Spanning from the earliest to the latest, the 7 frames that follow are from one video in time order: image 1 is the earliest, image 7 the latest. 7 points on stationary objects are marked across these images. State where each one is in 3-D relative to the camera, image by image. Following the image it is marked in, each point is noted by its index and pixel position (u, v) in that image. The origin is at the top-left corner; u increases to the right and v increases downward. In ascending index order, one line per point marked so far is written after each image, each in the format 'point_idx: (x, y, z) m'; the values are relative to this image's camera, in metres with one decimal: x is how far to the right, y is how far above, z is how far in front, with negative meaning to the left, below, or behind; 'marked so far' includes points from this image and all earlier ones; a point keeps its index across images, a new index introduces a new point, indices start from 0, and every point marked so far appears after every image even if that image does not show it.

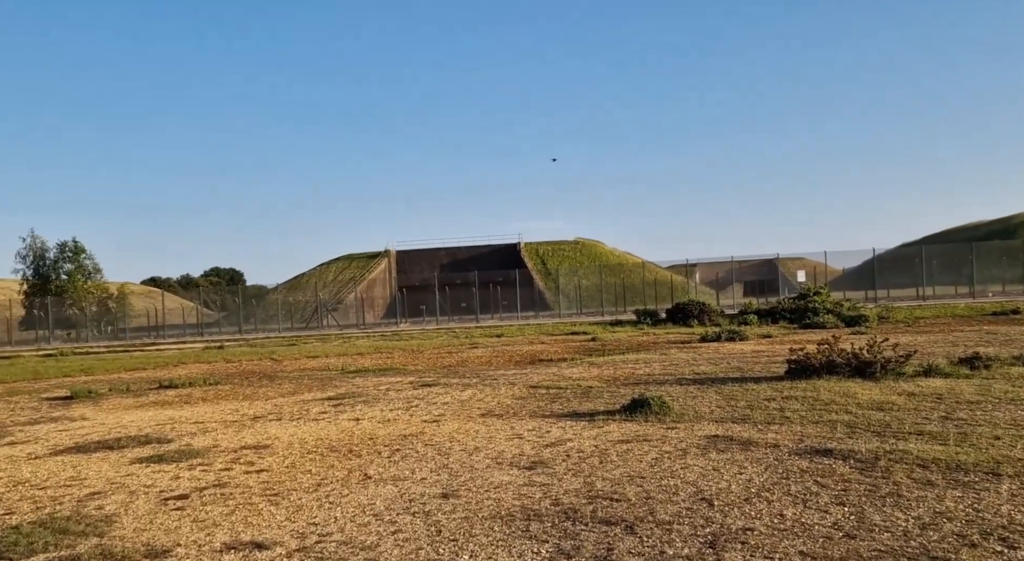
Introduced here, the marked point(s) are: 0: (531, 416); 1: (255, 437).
0: (+0.3, -2.0, +13.5) m
1: (-3.7, -2.3, +13.6) m
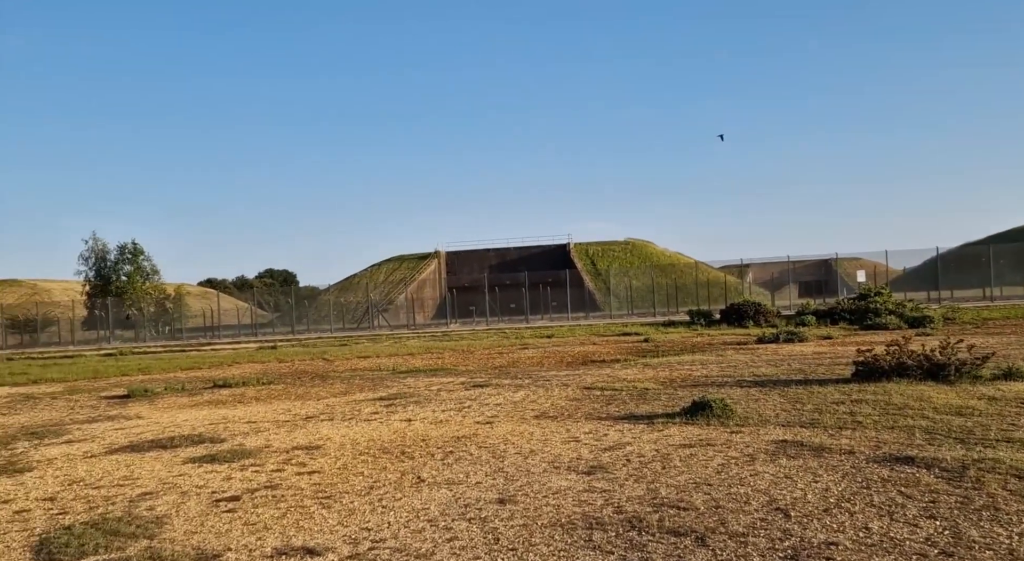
0: (+1.1, -1.9, +13.2) m
1: (-3.0, -2.3, +13.5) m
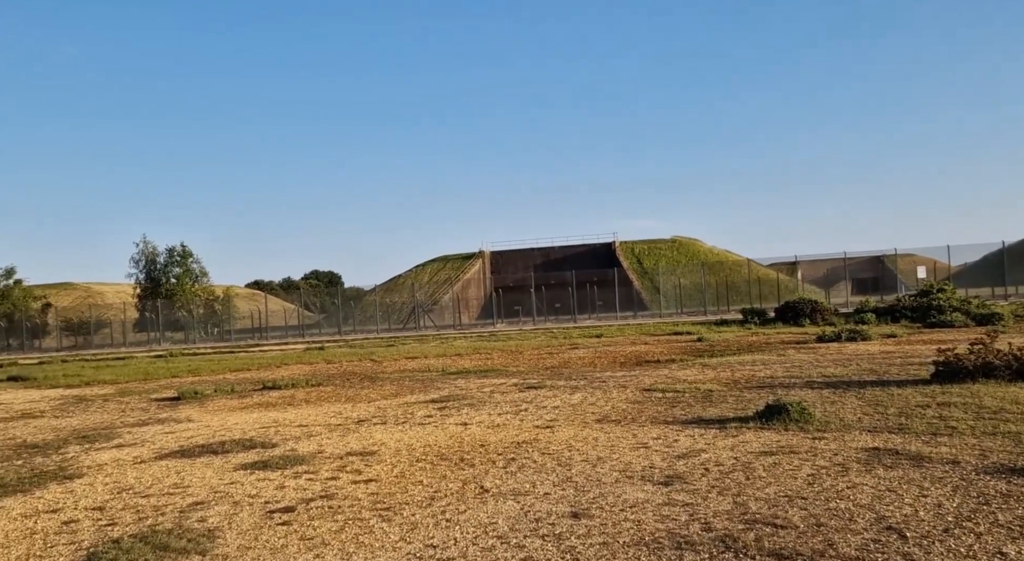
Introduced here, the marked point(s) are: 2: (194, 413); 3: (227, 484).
0: (+1.9, -1.9, +12.5) m
1: (-2.1, -2.3, +13.0) m
2: (-6.7, -2.8, +19.9) m
3: (-3.2, -2.3, +10.4) m
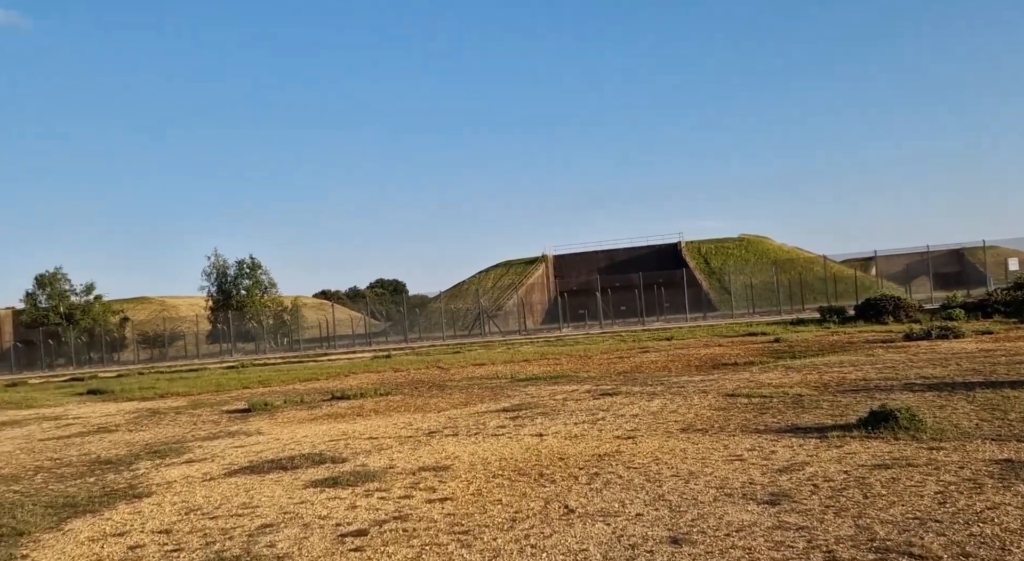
0: (+2.9, -1.9, +11.7) m
1: (-1.1, -2.3, +12.4) m
2: (-5.2, -3.0, +19.6) m
3: (-2.3, -2.4, +9.9) m
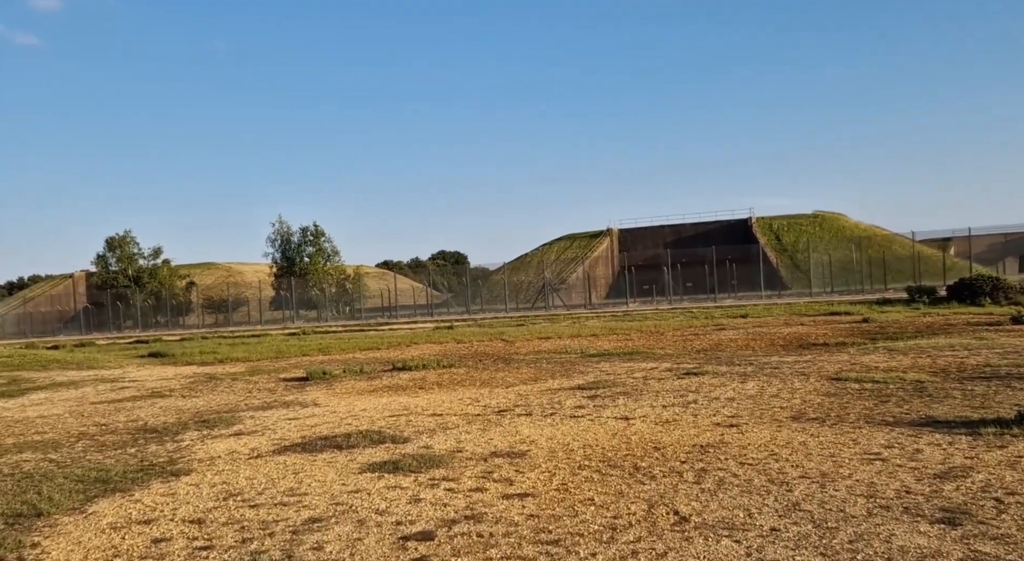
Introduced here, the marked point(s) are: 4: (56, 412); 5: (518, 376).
0: (+3.8, -1.5, +10.0) m
1: (-0.1, -1.9, +11.0) m
2: (-3.8, -2.3, +18.4) m
3: (-1.5, -1.9, +8.6) m
4: (-9.6, -2.8, +19.8) m
5: (+0.1, -2.0, +19.4) m
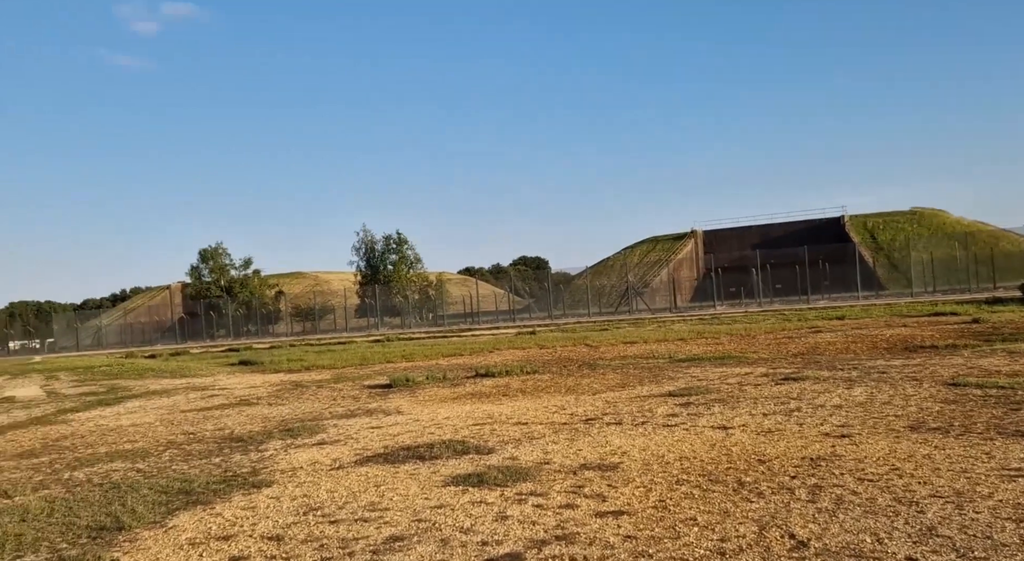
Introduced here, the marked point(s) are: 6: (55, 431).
0: (+4.7, -1.5, +9.0) m
1: (+0.9, -1.9, +10.4) m
2: (-2.1, -2.4, +18.1) m
3: (-0.7, -2.0, +8.1) m
4: (-7.8, -3.0, +20.0) m
5: (+1.9, -2.0, +18.7) m
6: (-9.2, -3.0, +18.8) m
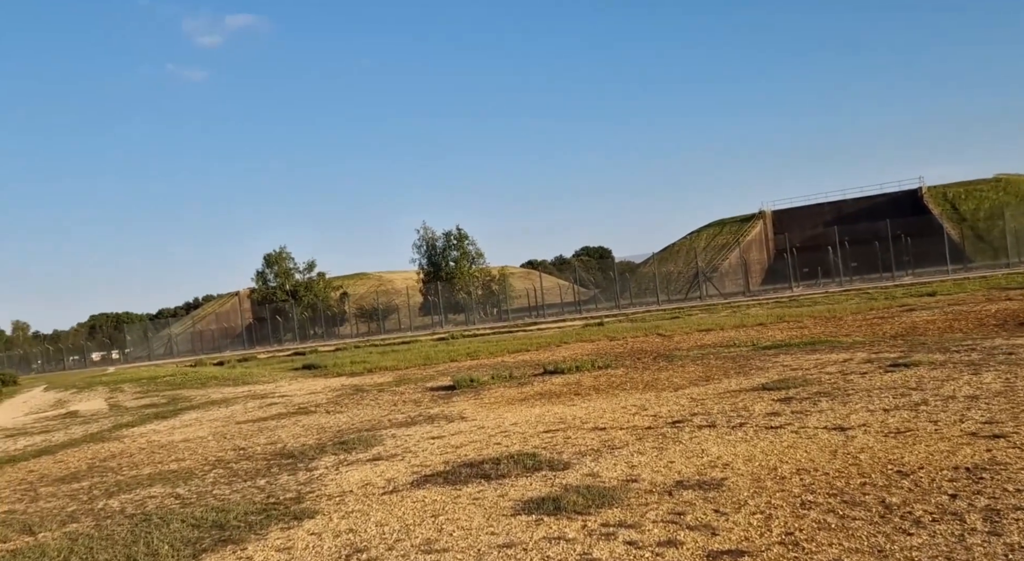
0: (+5.3, -1.1, +7.2) m
1: (+1.7, -1.7, +8.8) m
2: (-0.8, -2.3, +16.6) m
3: (-0.1, -1.9, +6.6) m
4: (-6.3, -3.1, +19.0) m
5: (+3.2, -1.7, +17.1) m
6: (-7.8, -3.2, +17.9) m
